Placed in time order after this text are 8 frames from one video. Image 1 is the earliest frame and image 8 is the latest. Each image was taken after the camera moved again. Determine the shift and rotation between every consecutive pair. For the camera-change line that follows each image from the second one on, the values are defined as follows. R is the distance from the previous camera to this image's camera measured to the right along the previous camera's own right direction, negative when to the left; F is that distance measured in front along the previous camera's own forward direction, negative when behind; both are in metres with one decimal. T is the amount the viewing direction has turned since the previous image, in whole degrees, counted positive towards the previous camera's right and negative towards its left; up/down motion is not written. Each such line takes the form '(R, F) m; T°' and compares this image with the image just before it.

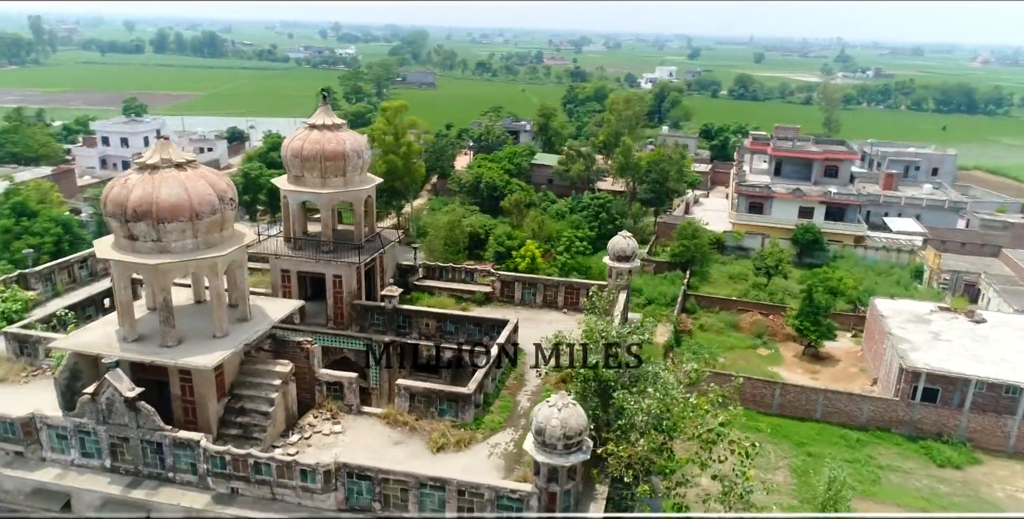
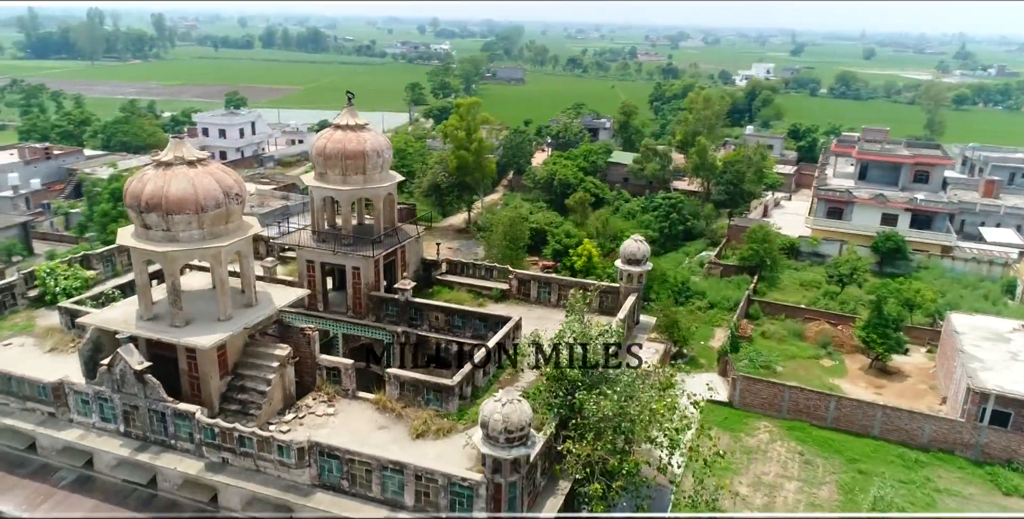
(+1.7, -0.3) m; -7°
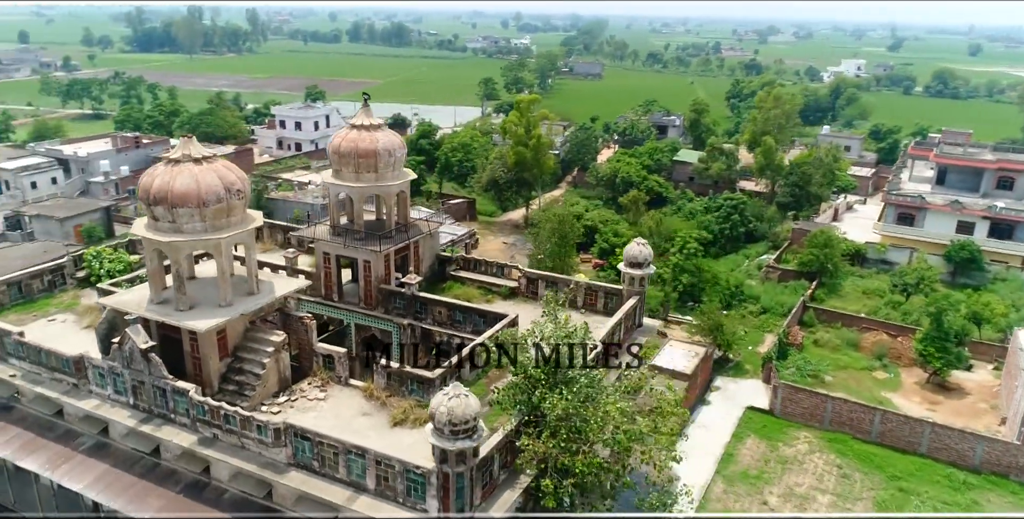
(+1.6, -0.3) m; -6°
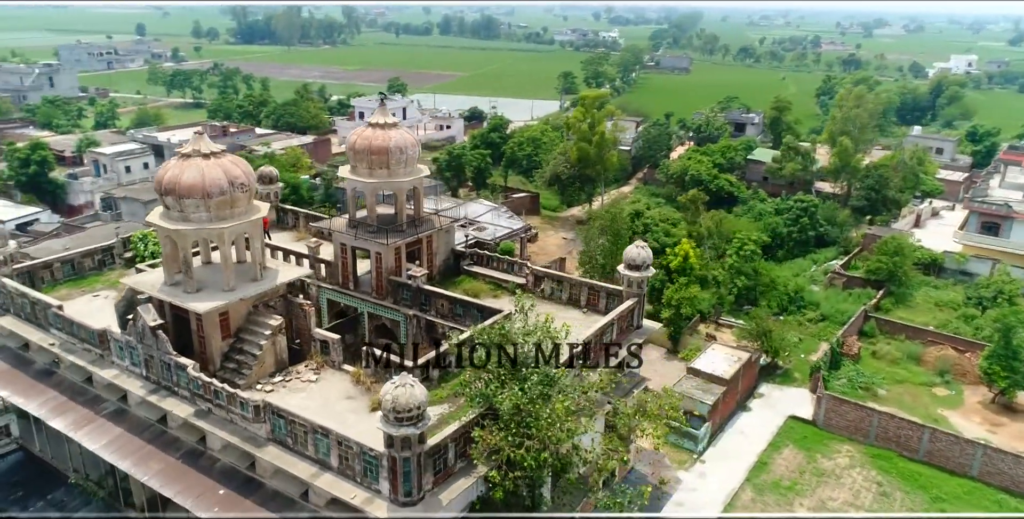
(+1.8, -0.3) m; -7°
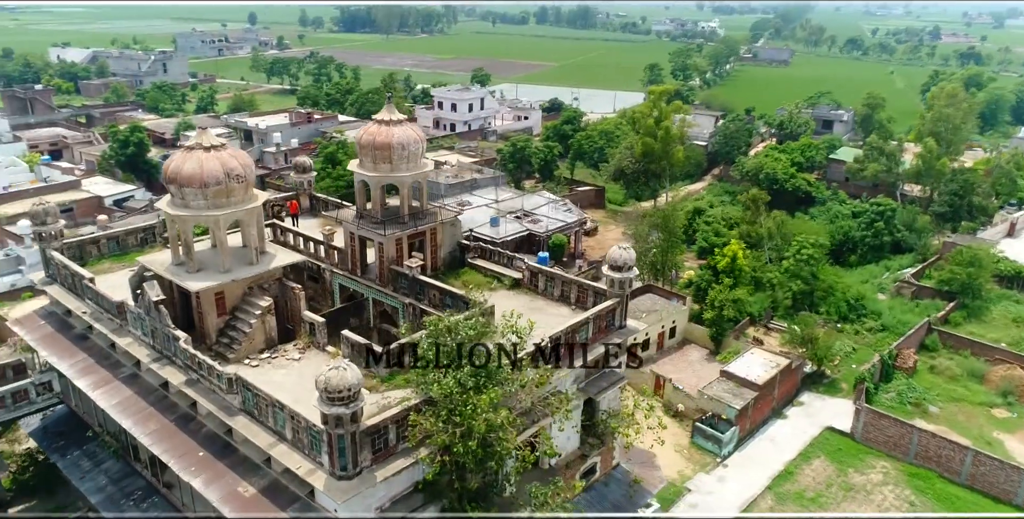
(+2.4, -0.4) m; -7°
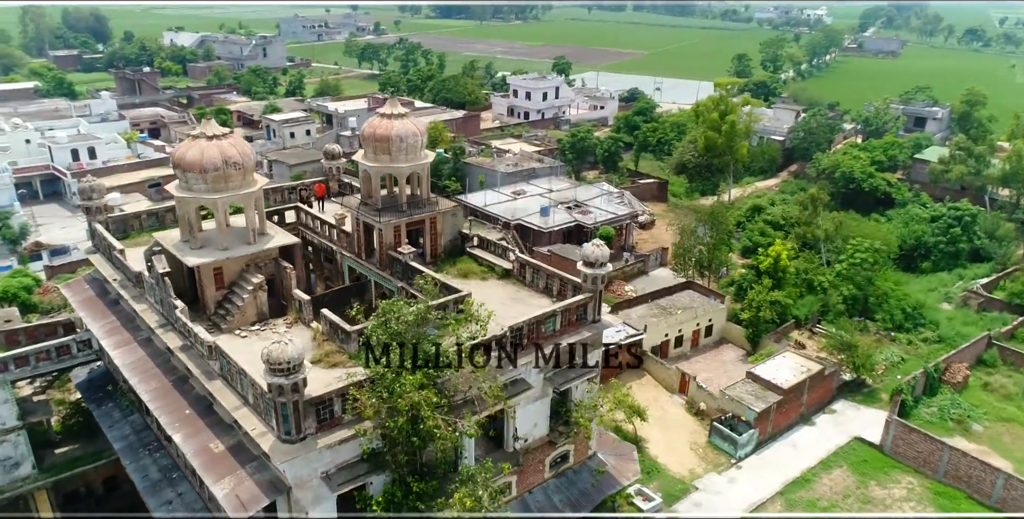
(+2.6, -0.5) m; -7°
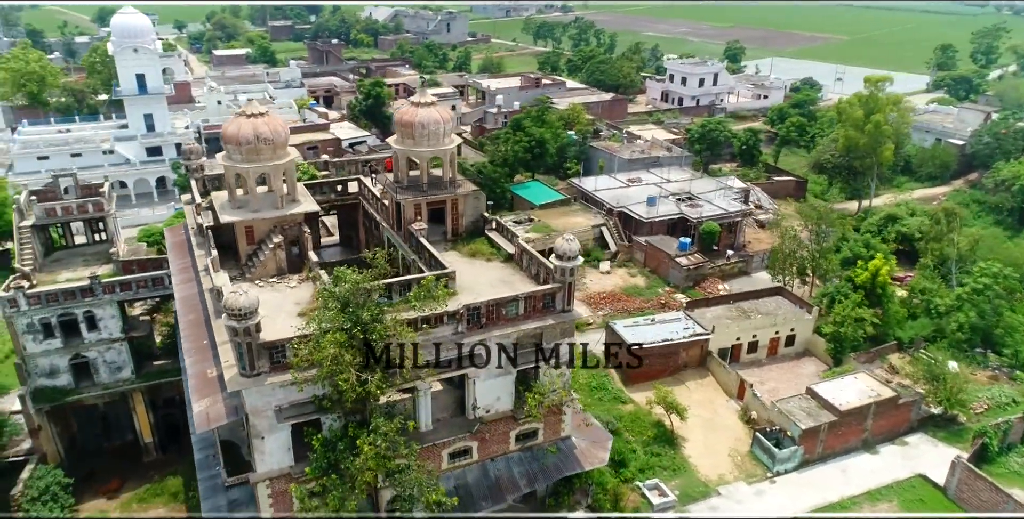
(+4.9, -0.6) m; -14°
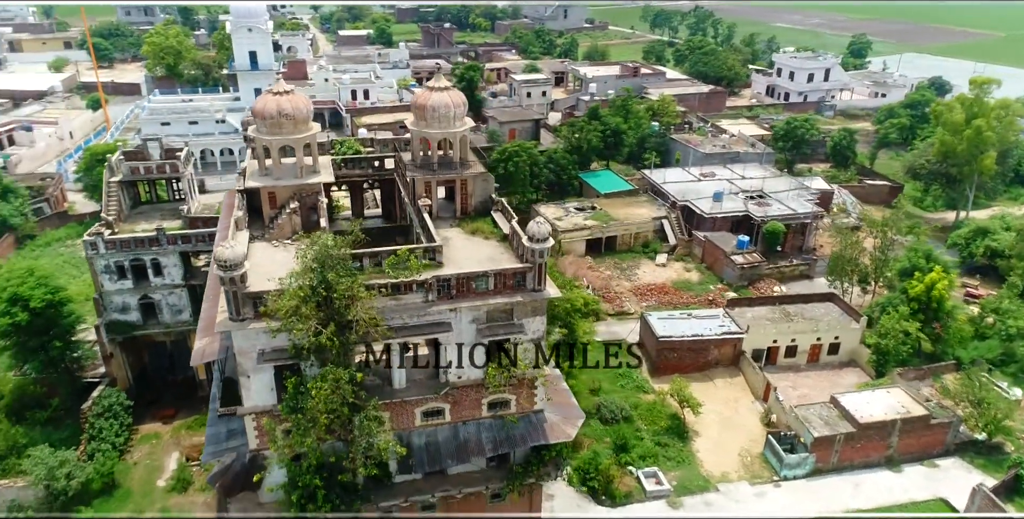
(+3.7, -0.8) m; -9°
